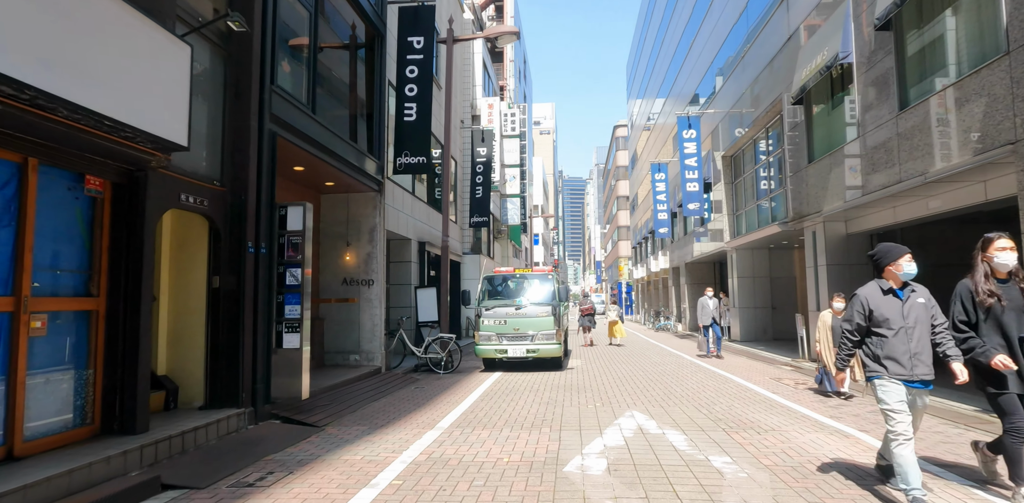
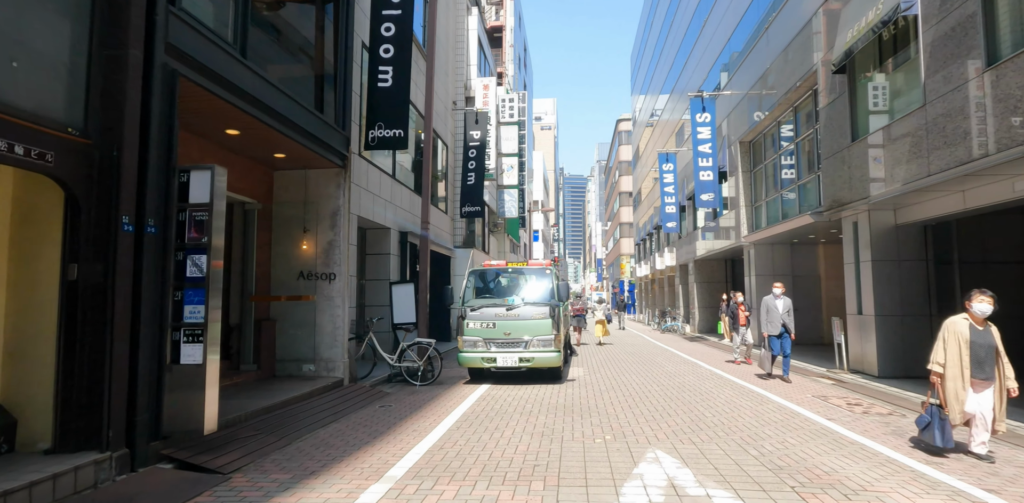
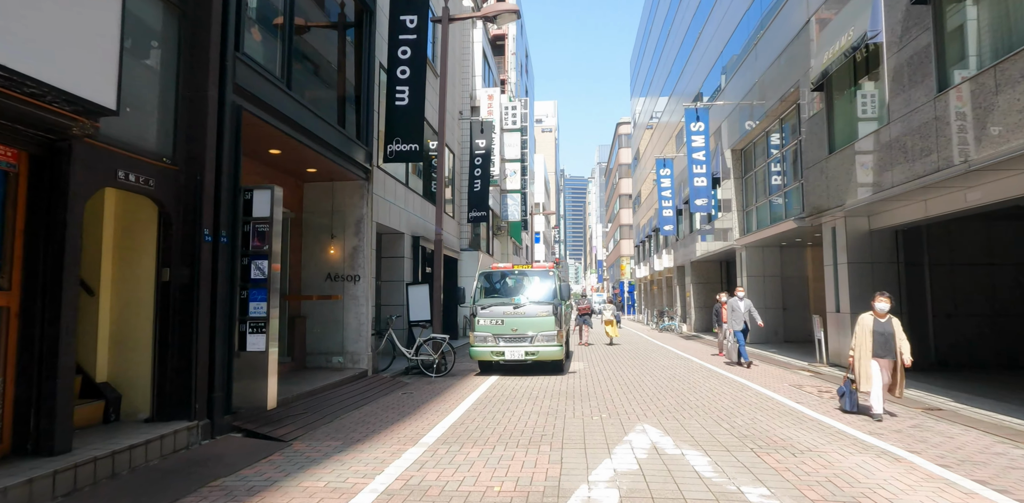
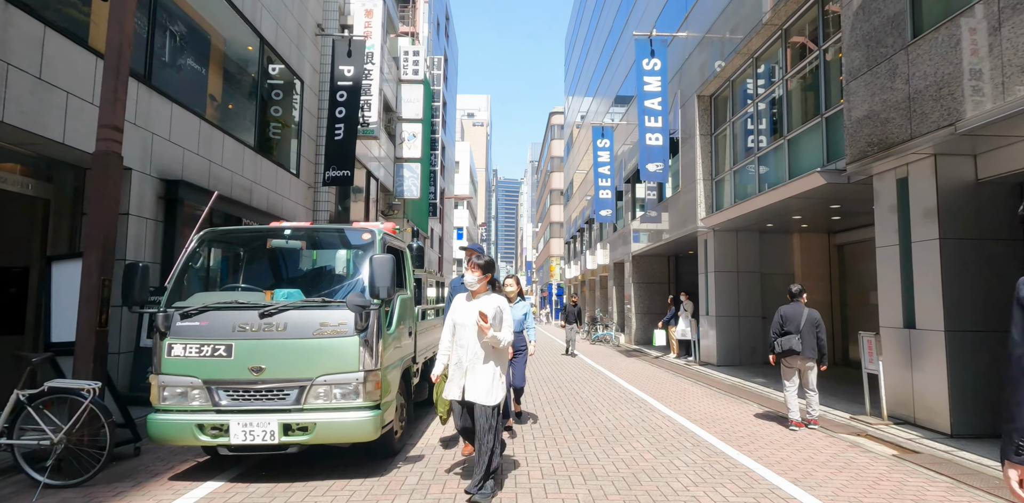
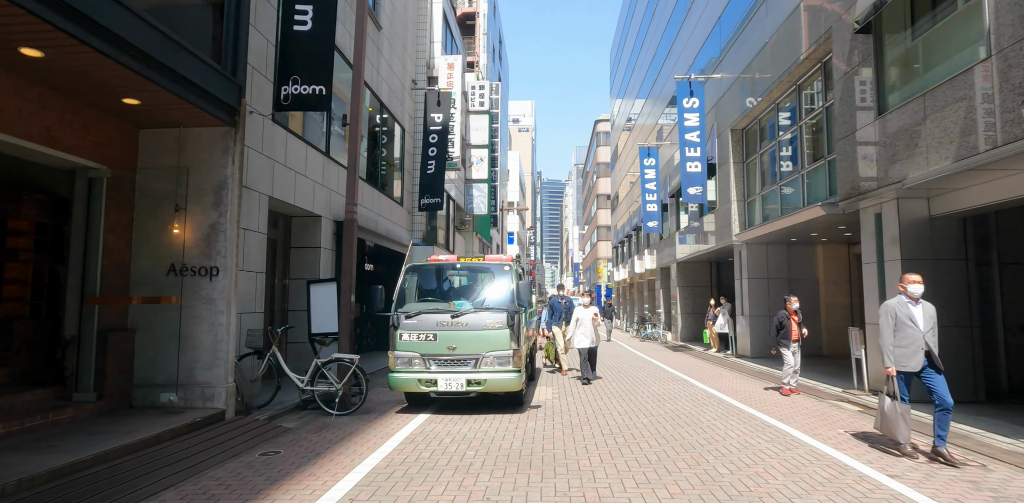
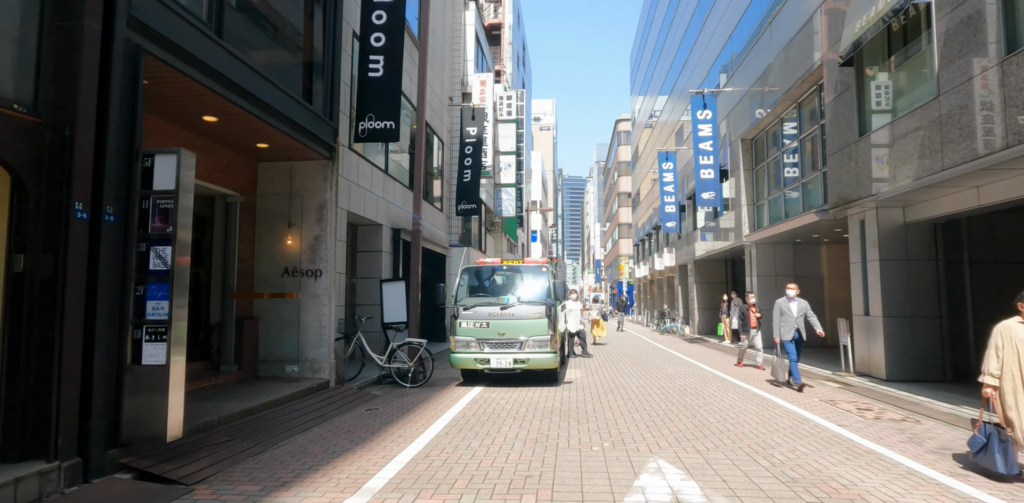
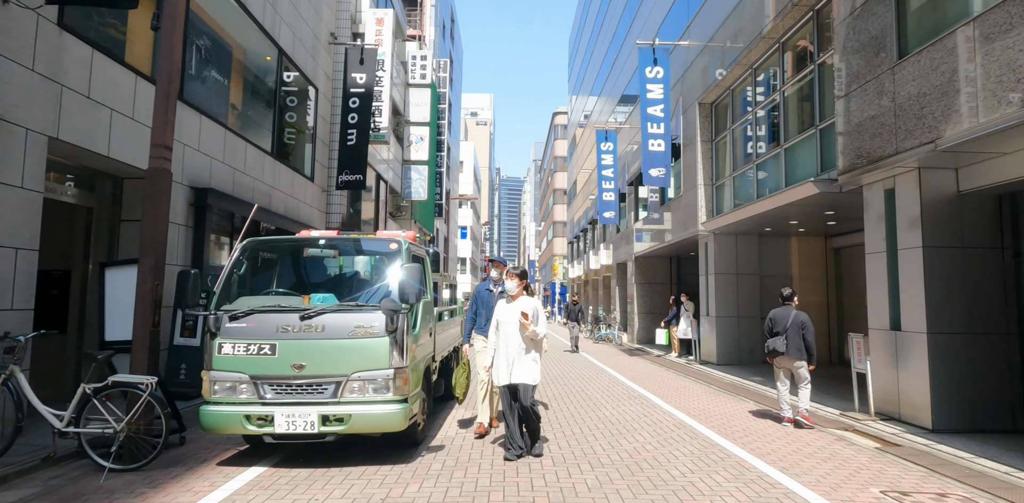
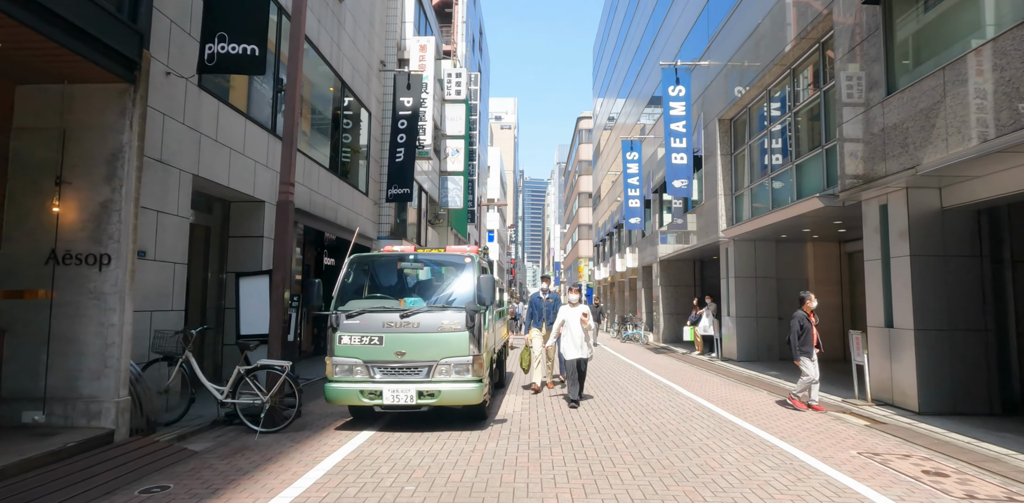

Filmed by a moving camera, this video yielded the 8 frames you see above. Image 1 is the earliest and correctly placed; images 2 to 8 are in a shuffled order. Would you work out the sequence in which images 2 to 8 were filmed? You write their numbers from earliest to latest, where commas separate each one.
3, 2, 6, 5, 8, 7, 4
